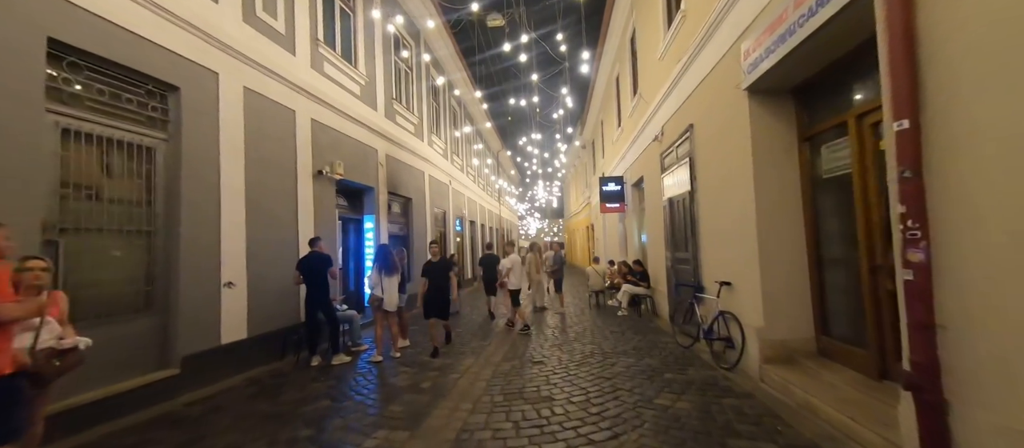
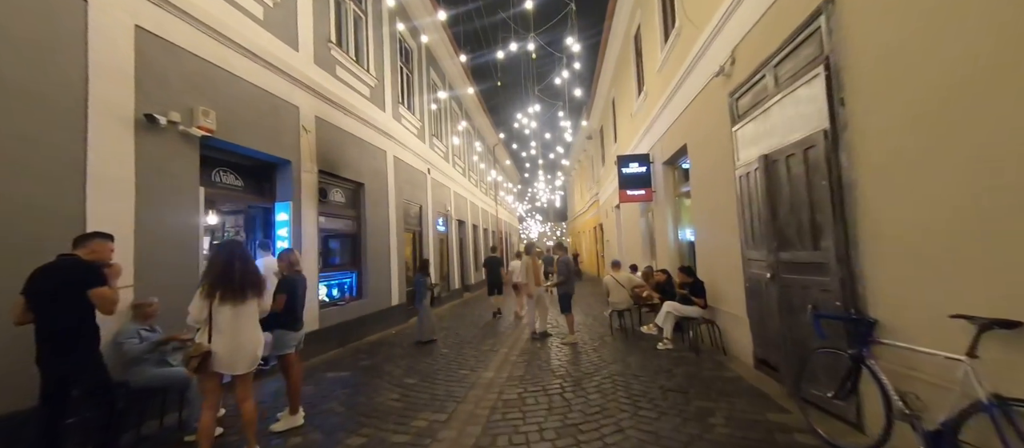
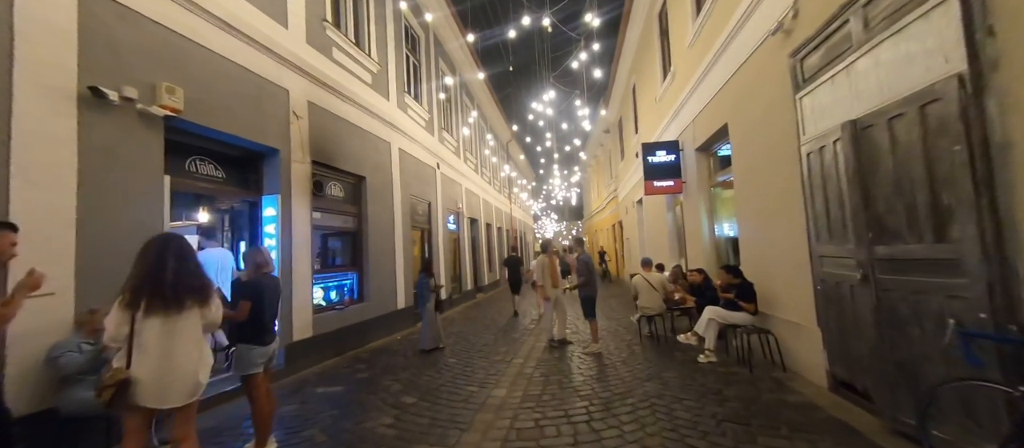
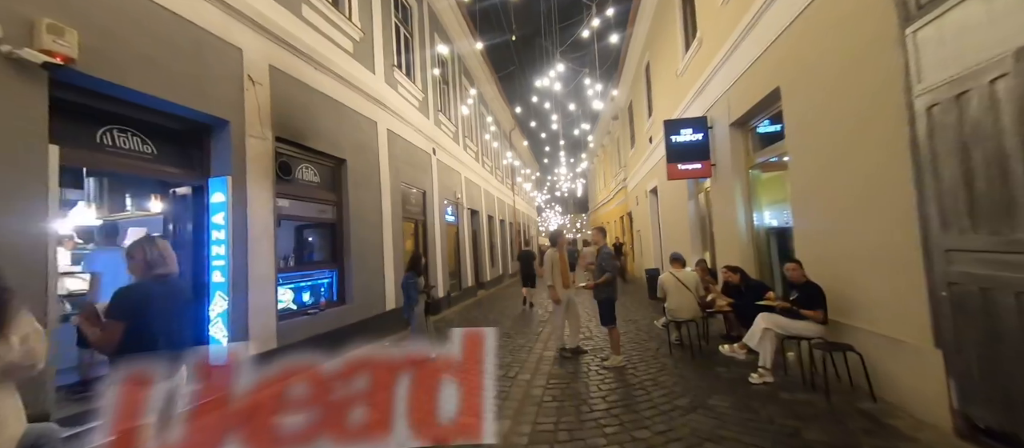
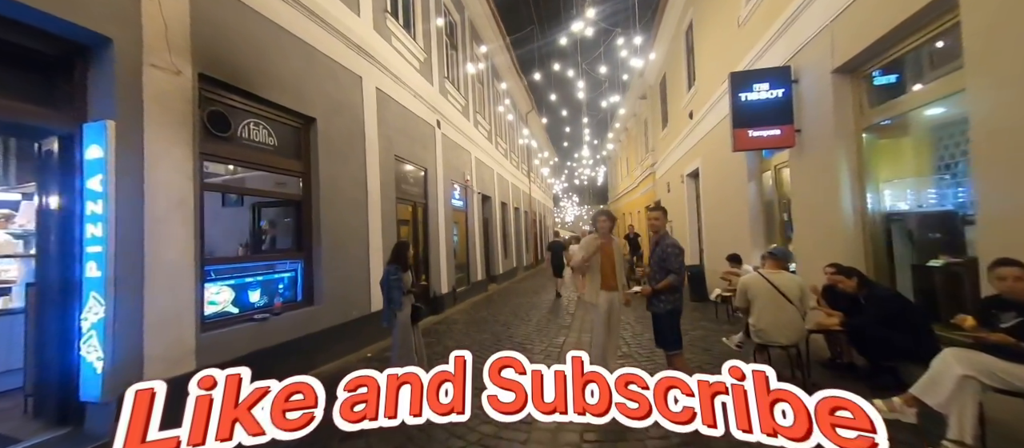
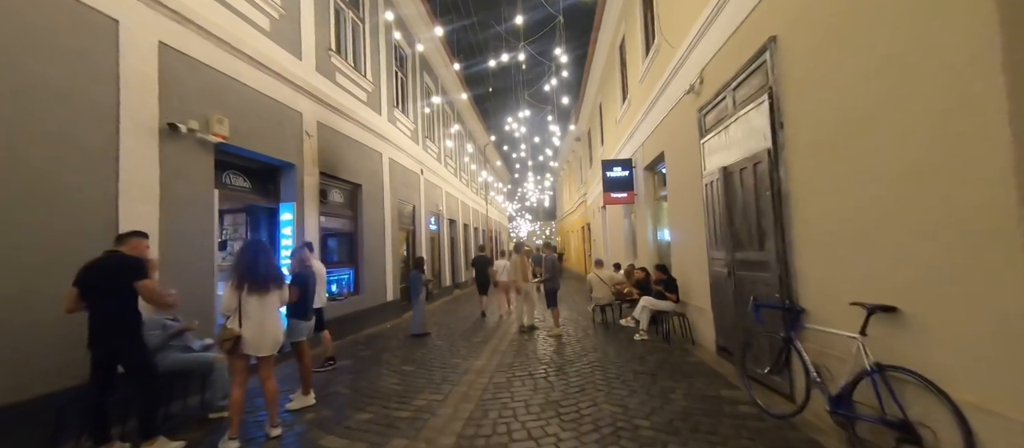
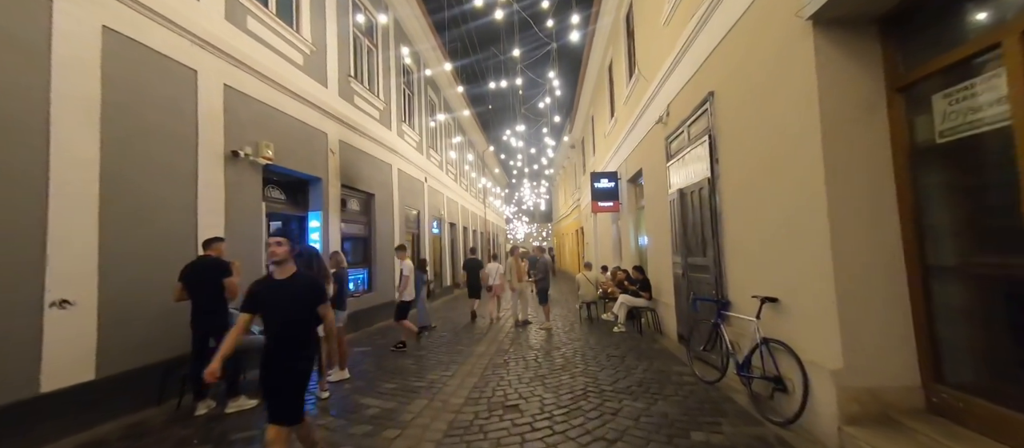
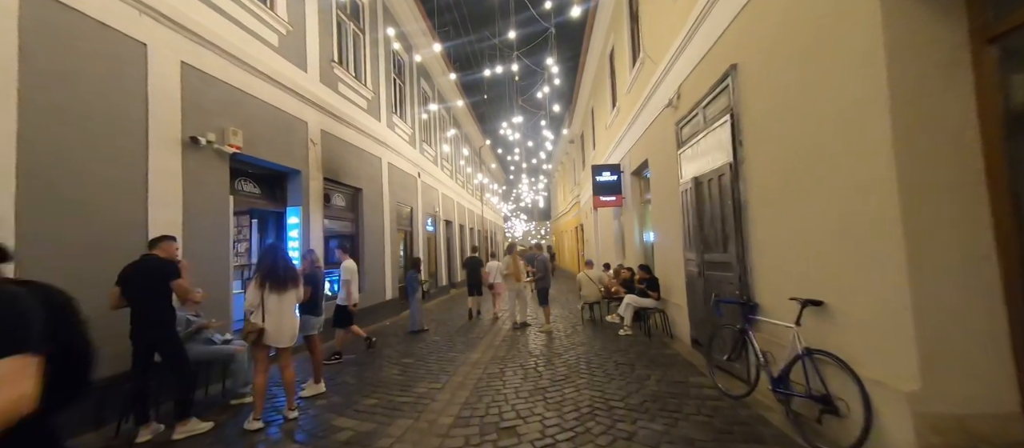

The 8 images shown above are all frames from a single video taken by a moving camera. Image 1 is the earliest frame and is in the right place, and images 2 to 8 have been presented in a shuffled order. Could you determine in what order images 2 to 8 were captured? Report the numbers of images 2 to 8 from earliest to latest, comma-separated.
7, 8, 6, 2, 3, 4, 5
